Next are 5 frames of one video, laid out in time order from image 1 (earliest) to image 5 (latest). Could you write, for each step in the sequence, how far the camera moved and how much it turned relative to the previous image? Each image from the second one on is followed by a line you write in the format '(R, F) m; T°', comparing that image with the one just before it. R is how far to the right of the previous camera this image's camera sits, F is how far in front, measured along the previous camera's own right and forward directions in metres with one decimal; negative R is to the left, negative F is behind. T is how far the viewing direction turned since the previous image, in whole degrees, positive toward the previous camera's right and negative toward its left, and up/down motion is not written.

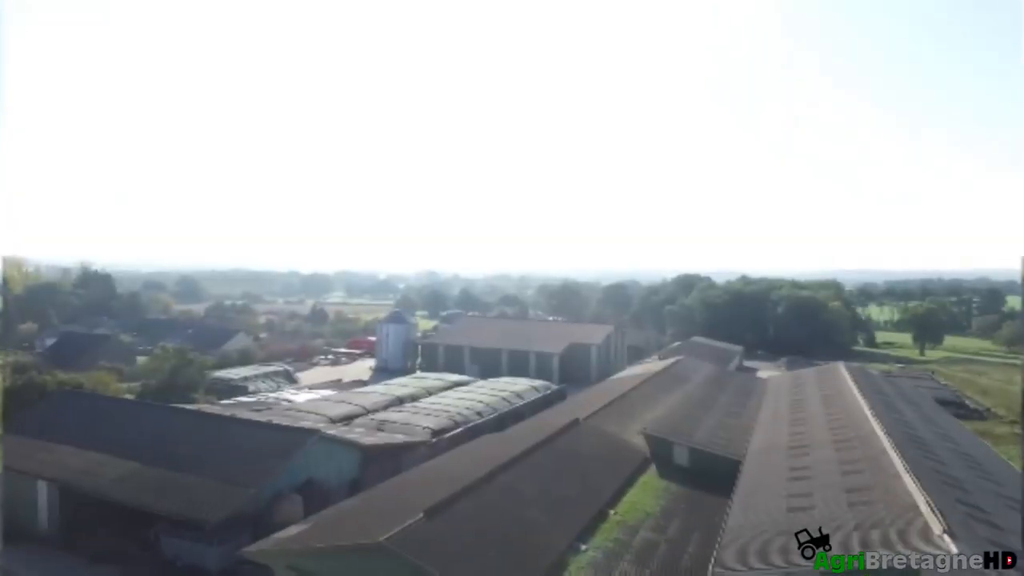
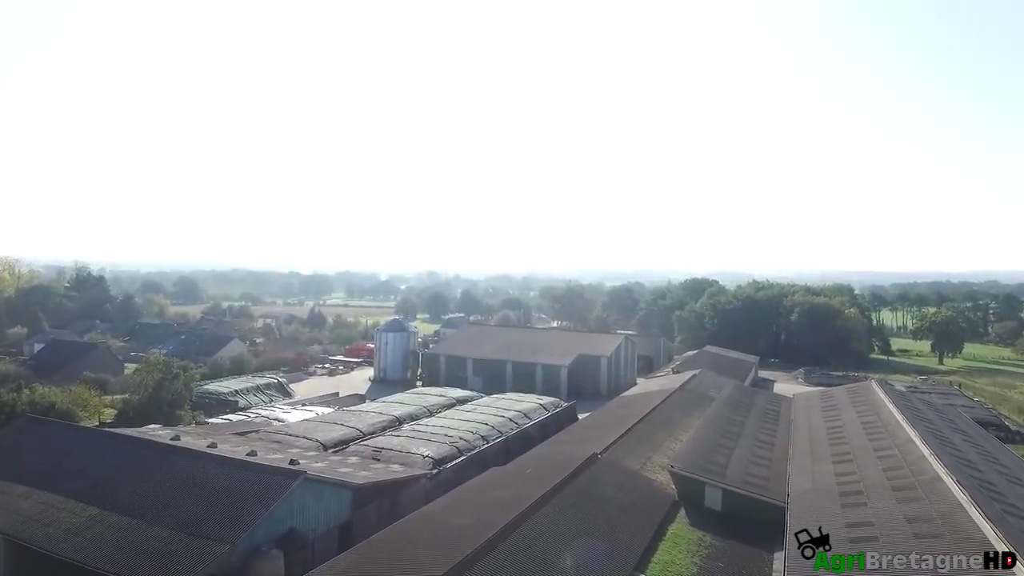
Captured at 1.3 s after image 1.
(-0.1, +0.6) m; 0°
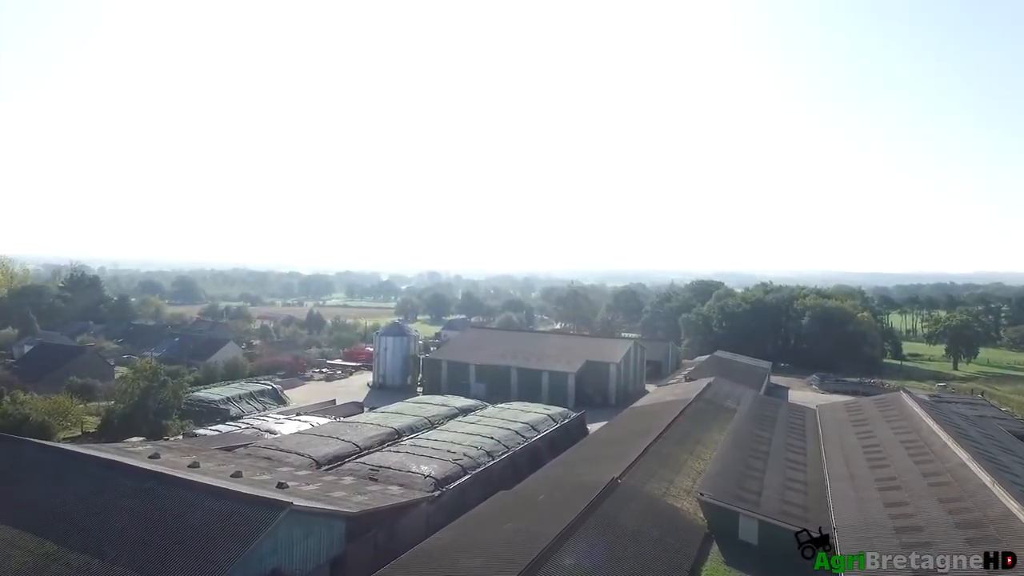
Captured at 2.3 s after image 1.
(-0.1, +0.5) m; 0°
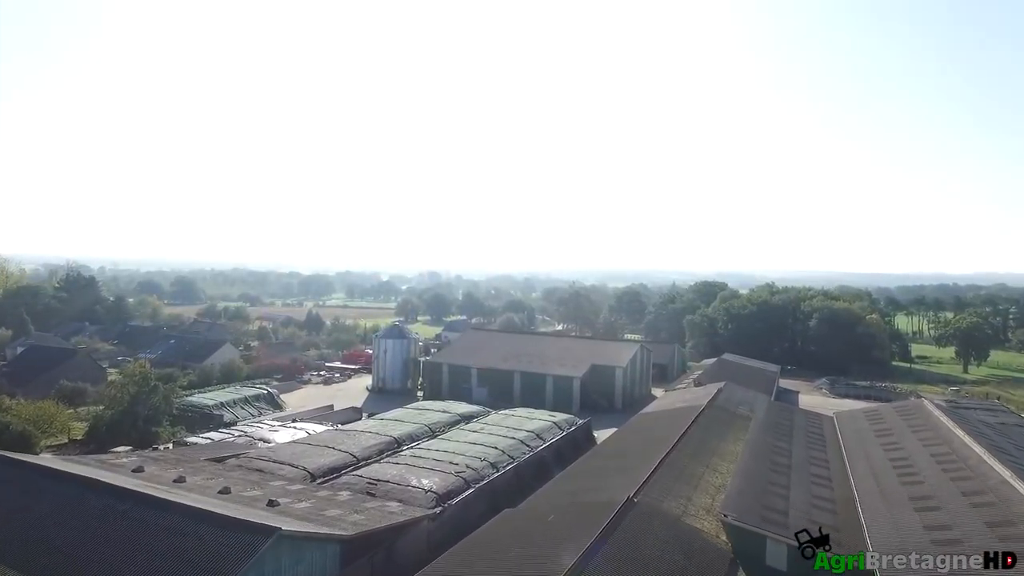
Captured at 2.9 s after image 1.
(-0.1, +0.3) m; 0°
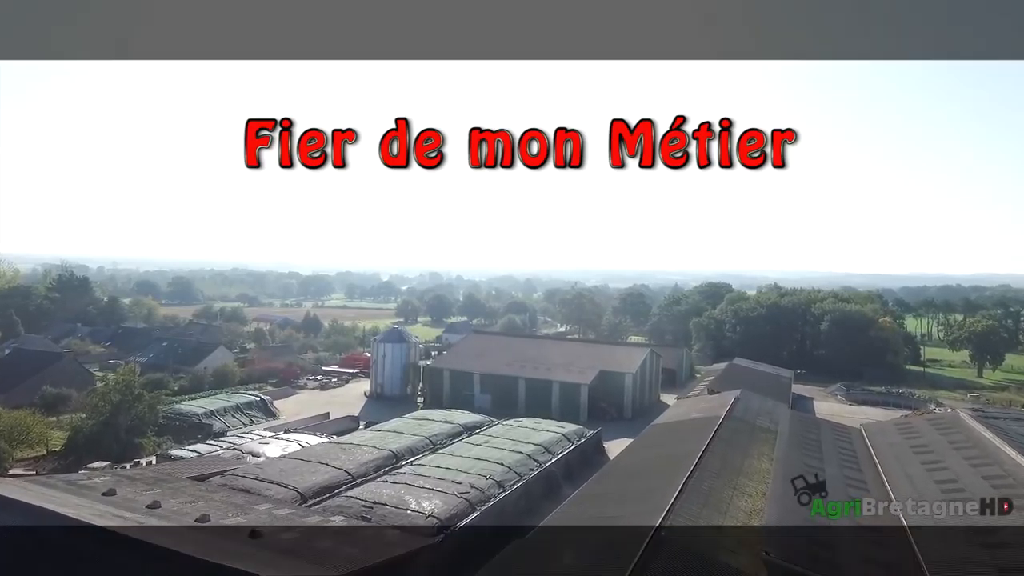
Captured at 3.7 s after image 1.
(-0.1, +0.5) m; 0°
